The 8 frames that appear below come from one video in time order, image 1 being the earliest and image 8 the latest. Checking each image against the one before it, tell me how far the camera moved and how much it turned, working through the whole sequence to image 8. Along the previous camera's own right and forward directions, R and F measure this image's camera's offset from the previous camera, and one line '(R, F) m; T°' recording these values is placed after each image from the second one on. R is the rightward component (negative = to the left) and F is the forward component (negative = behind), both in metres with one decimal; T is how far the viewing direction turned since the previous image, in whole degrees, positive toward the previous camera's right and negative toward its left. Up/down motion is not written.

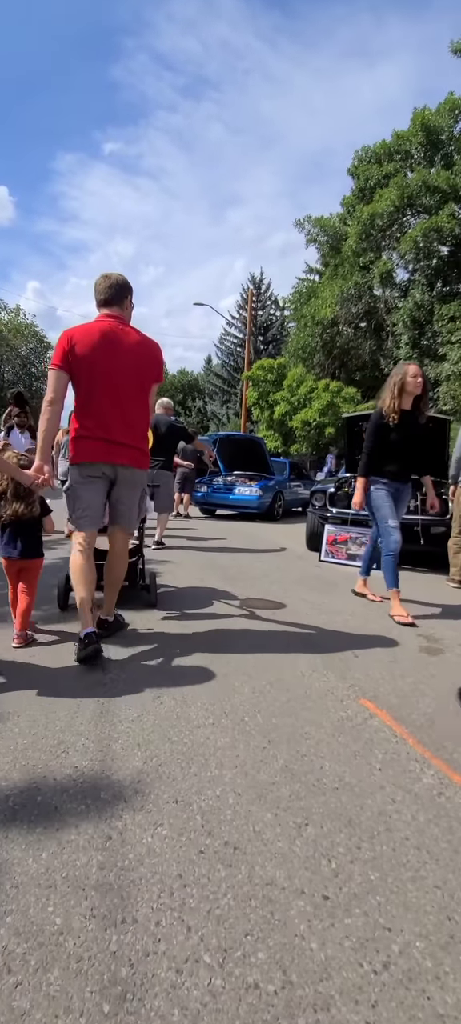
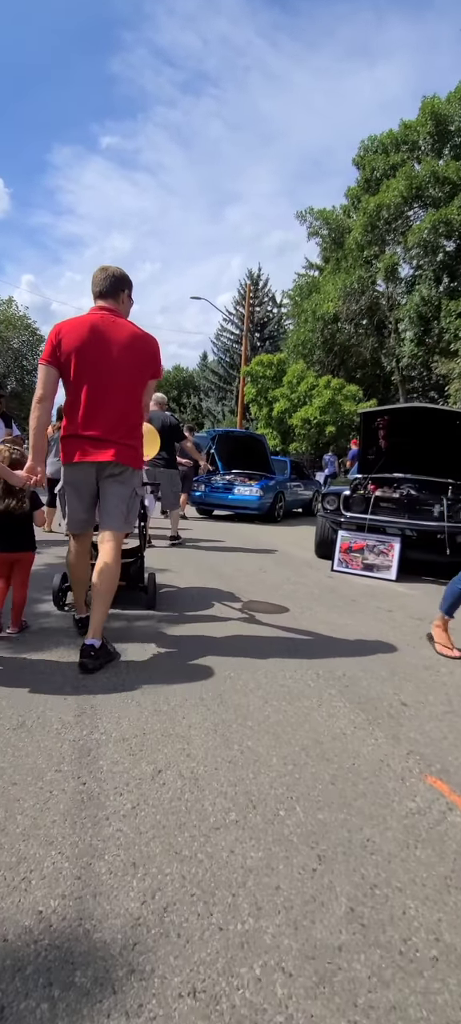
(-0.2, +0.9) m; +1°
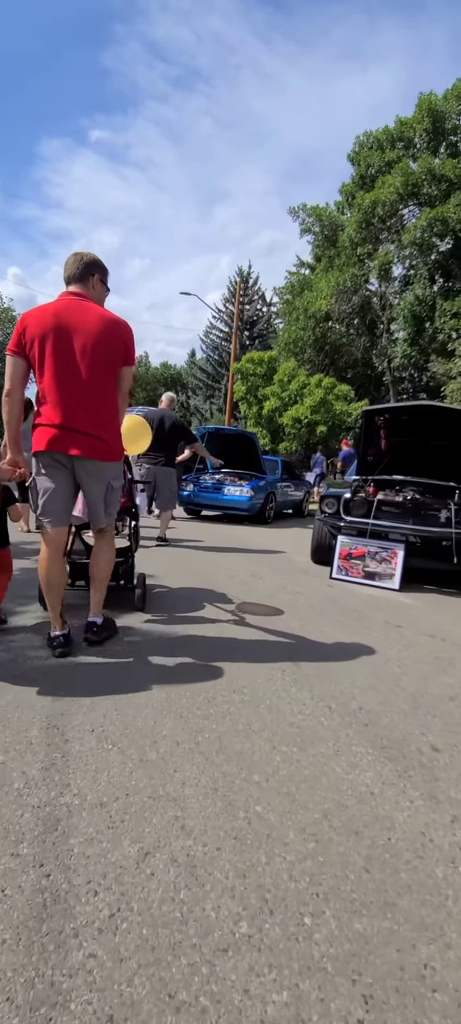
(-0.1, +0.6) m; +2°
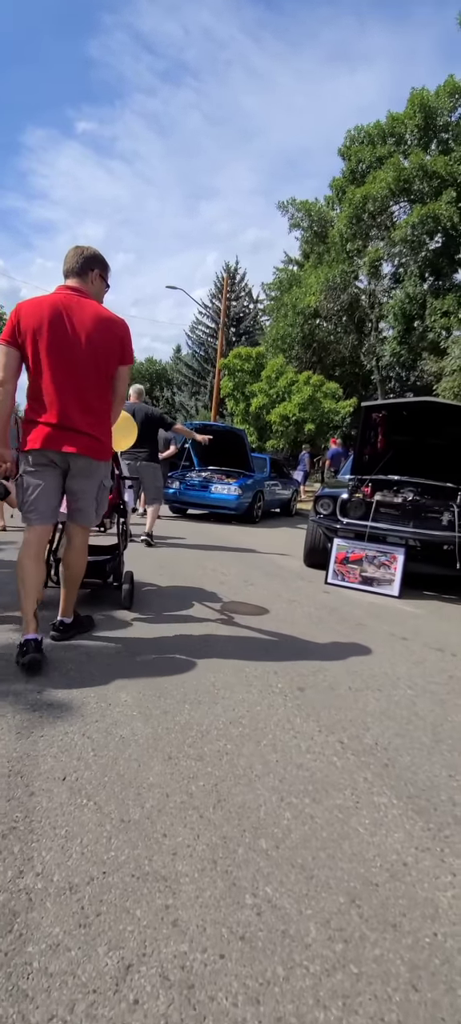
(-0.1, +0.5) m; +2°
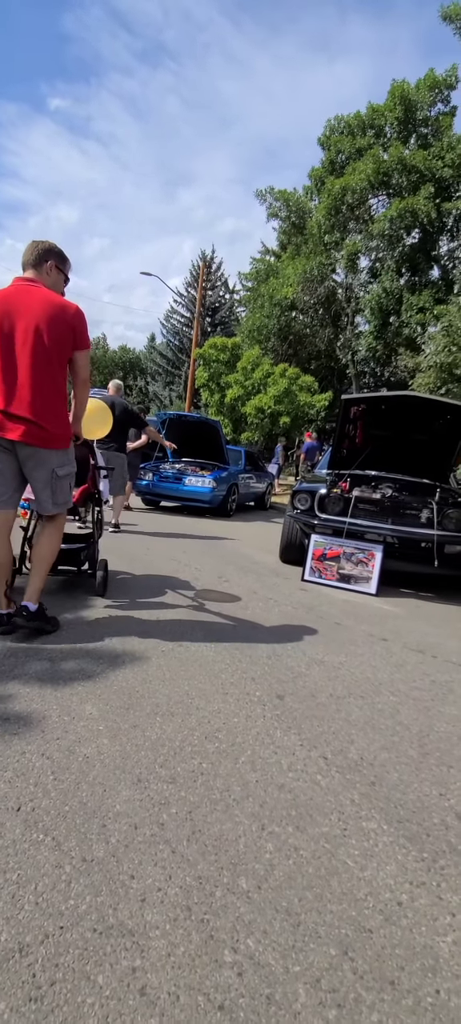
(0.0, +0.3) m; +3°
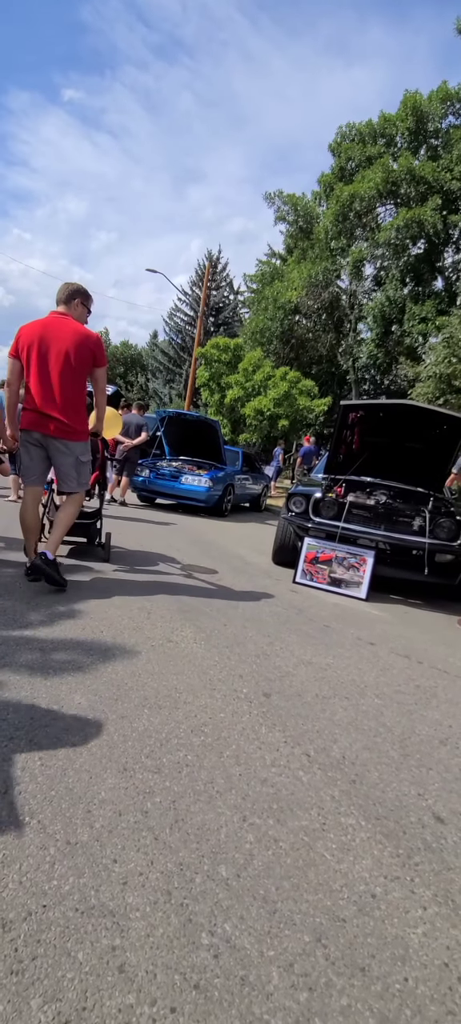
(0.0, -0.1) m; +1°
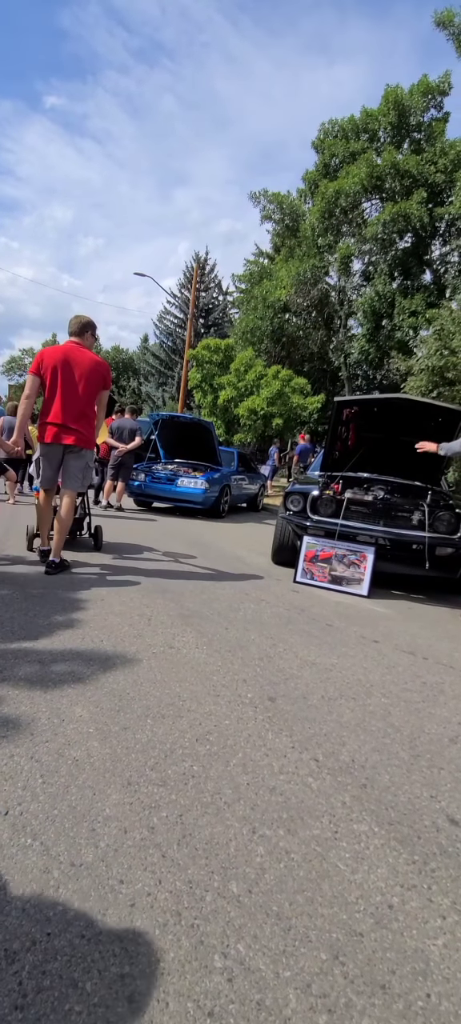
(0.0, +0.1) m; 0°
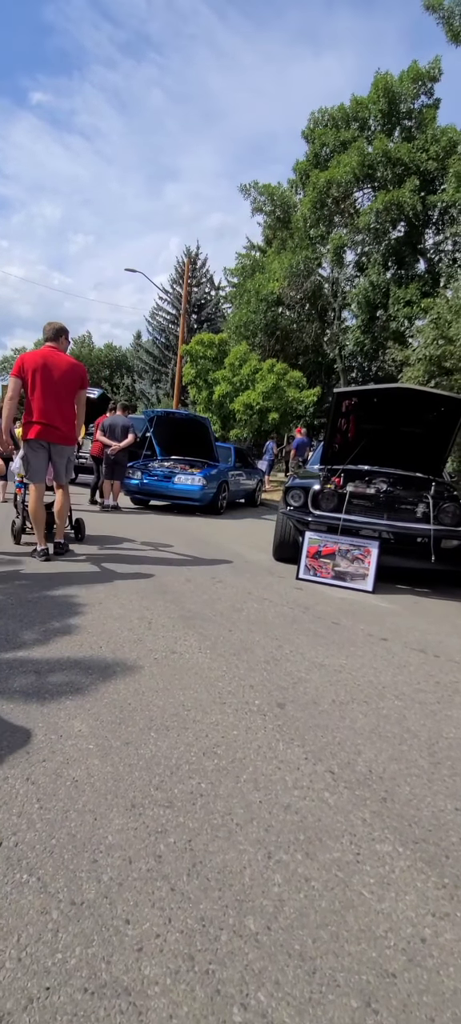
(0.0, +0.2) m; 0°
